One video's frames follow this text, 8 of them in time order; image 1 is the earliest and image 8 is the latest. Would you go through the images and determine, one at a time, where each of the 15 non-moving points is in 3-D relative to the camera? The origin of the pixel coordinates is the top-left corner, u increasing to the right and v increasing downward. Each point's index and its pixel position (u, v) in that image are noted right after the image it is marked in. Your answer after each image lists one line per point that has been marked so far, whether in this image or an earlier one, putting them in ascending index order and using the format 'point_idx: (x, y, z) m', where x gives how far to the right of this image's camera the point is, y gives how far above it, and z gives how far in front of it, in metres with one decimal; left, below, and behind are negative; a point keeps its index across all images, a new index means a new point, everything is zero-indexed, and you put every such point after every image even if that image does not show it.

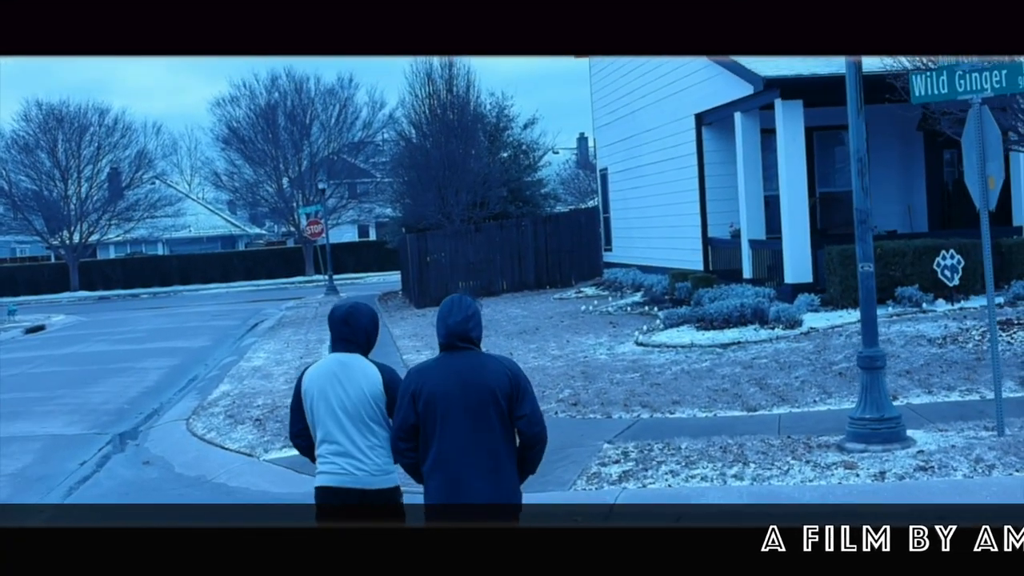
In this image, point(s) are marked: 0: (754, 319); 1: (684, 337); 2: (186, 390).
0: (+2.8, -0.4, +14.7) m
1: (+2.0, -0.6, +14.3) m
2: (-4.5, -1.4, +17.2) m
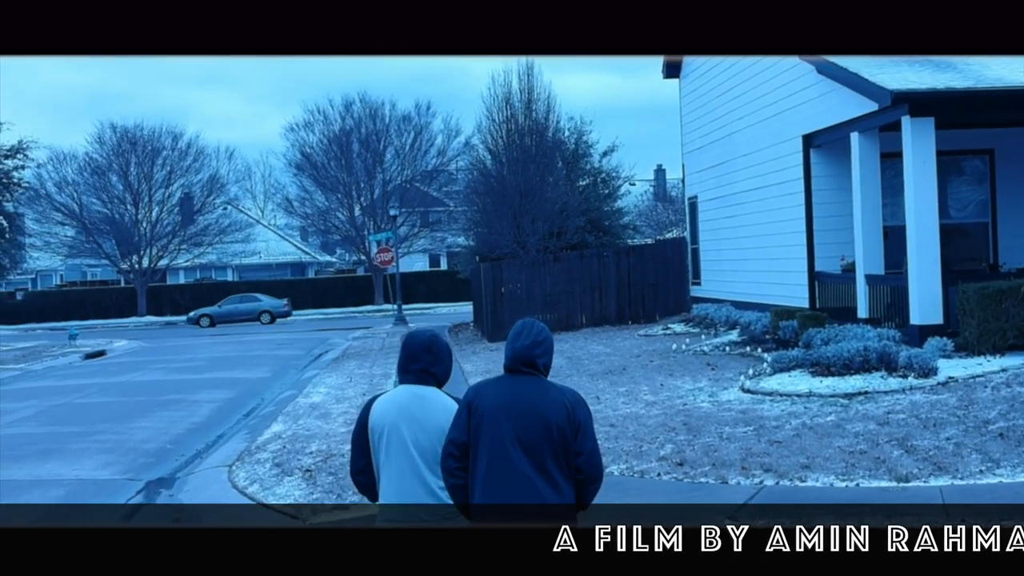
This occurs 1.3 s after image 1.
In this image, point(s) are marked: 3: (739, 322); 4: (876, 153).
0: (+3.7, -0.8, +12.8) m
1: (+2.8, -1.0, +12.4) m
2: (-3.4, -1.8, +15.7) m
3: (+3.5, -0.5, +19.5) m
4: (+4.6, +1.7, +15.8) m
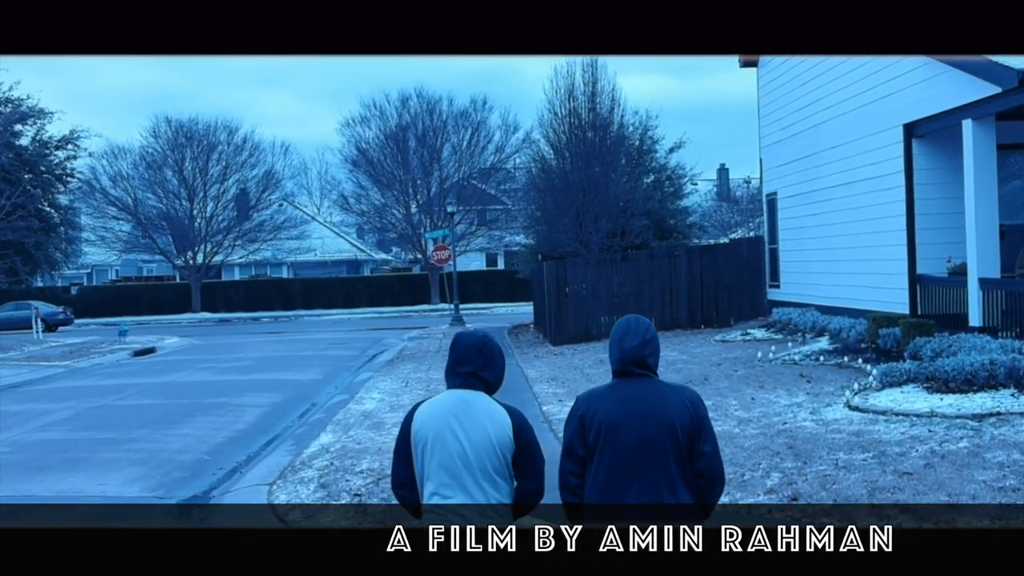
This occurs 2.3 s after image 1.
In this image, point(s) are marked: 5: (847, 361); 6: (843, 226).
0: (+4.4, -0.9, +11.2) m
1: (+3.5, -1.0, +10.9) m
2: (-2.6, -1.7, +14.4) m
3: (+4.5, -0.6, +17.9) m
4: (+5.4, +1.6, +14.2) m
5: (+3.8, -0.8, +14.4) m
6: (+5.0, +0.9, +19.0) m
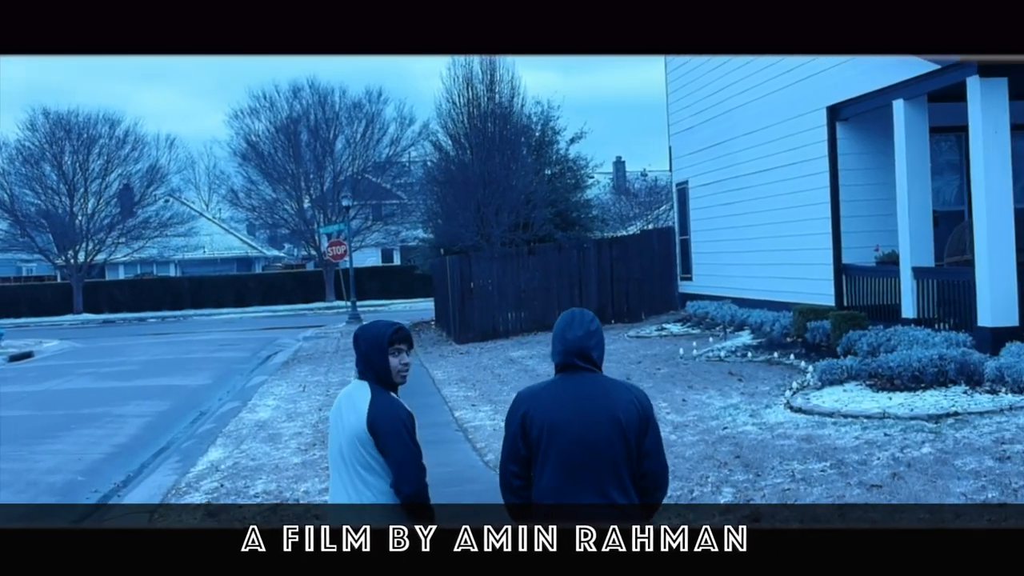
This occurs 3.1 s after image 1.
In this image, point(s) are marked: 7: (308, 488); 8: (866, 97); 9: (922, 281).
0: (+3.7, -0.8, +10.5) m
1: (+2.8, -1.0, +10.0) m
2: (-3.6, -1.7, +13.0) m
3: (+3.2, -0.5, +17.1) m
4: (+4.4, +1.7, +13.5) m
5: (+2.9, -0.7, +13.5) m
6: (+3.6, +1.1, +18.3) m
7: (-1.5, -1.5, +9.4) m
8: (+4.1, +2.2, +14.5) m
9: (+4.3, +0.1, +13.3) m
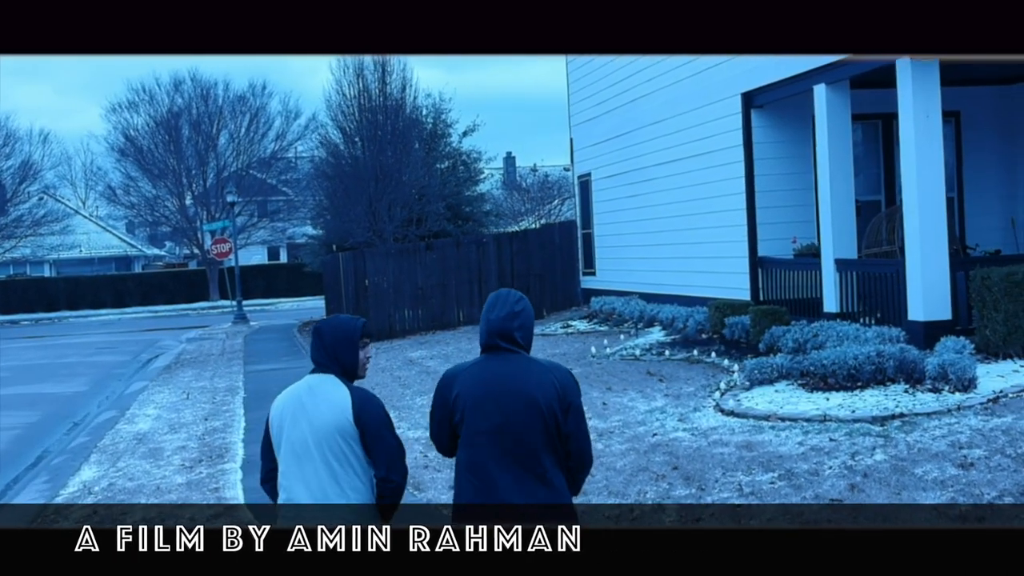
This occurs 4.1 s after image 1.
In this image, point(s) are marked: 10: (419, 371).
0: (+3.0, -0.7, +9.8) m
1: (+2.2, -0.9, +9.3) m
2: (-4.5, -1.7, +11.8) m
3: (+1.9, -0.4, +16.4) m
4: (+3.4, +1.8, +12.9) m
5: (+1.9, -0.7, +12.8) m
6: (+2.2, +1.1, +17.6) m
7: (-2.1, -1.5, +8.3) m
8: (+3.0, +2.3, +13.8) m
9: (+3.4, +0.1, +12.7) m
10: (-1.2, -1.0, +15.7) m
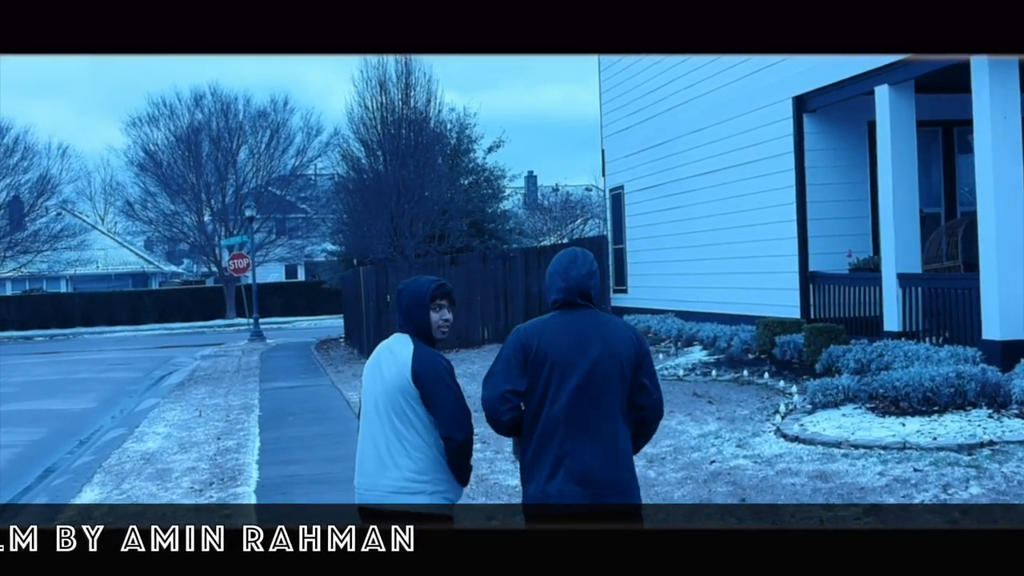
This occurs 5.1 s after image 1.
0: (+3.3, -0.8, +8.9) m
1: (+2.5, -1.0, +8.4) m
2: (-4.2, -1.8, +10.9) m
3: (+2.3, -0.6, +15.5) m
4: (+3.8, +1.6, +12.0) m
5: (+2.2, -0.8, +11.9) m
6: (+2.6, +0.9, +16.7) m
7: (-1.8, -1.5, +7.4) m
8: (+3.4, +2.1, +13.0) m
9: (+3.7, 0.0, +11.8) m
10: (-0.8, -1.2, +14.8) m
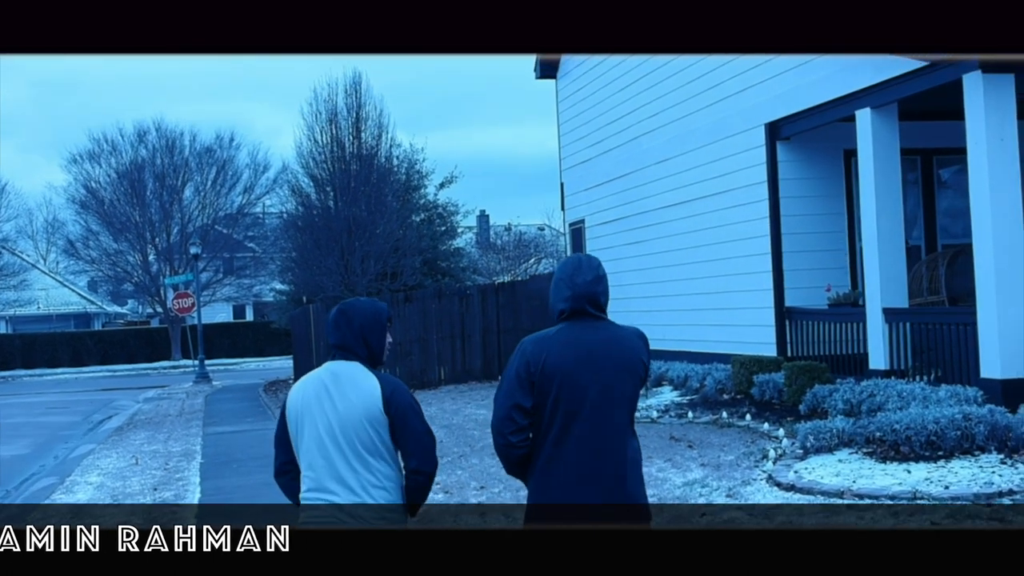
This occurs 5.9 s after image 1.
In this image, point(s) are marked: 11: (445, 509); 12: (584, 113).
0: (+3.1, -1.0, +8.2) m
1: (+2.3, -1.2, +7.6) m
2: (-4.4, -2.1, +9.8) m
3: (+1.8, -1.0, +14.7) m
4: (+3.5, +1.3, +11.4) m
5: (+1.9, -1.2, +11.1) m
6: (+2.1, +0.4, +16.0) m
7: (-2.0, -1.7, +6.5) m
8: (+3.0, +1.7, +12.3) m
9: (+3.4, -0.3, +11.1) m
10: (-1.2, -1.6, +13.9) m
11: (-0.5, -1.5, +8.7) m
12: (+1.1, +2.7, +19.4) m
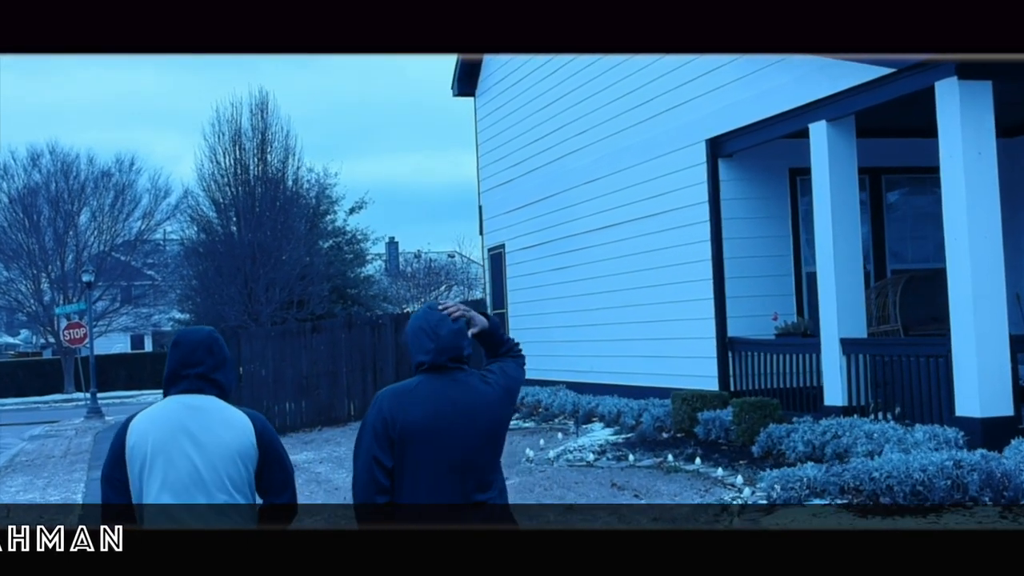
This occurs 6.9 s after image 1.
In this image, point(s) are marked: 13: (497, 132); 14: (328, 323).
0: (+2.7, -1.2, +7.2) m
1: (+1.9, -1.3, +6.6) m
2: (-5.0, -2.3, +8.3) m
3: (+0.9, -1.3, +13.6) m
4: (+2.8, +1.1, +10.5) m
5: (+1.3, -1.4, +10.0) m
6: (+1.1, +0.1, +14.9) m
7: (-2.3, -1.8, +5.1) m
8: (+2.3, +1.5, +11.4) m
9: (+2.8, -0.6, +10.2) m
10: (-2.0, -1.9, +12.5) m
11: (-0.9, -1.7, +7.4) m
12: (-0.1, +2.3, +18.3) m
13: (-0.3, +2.3, +18.7) m
14: (-2.7, -0.5, +18.2) m
